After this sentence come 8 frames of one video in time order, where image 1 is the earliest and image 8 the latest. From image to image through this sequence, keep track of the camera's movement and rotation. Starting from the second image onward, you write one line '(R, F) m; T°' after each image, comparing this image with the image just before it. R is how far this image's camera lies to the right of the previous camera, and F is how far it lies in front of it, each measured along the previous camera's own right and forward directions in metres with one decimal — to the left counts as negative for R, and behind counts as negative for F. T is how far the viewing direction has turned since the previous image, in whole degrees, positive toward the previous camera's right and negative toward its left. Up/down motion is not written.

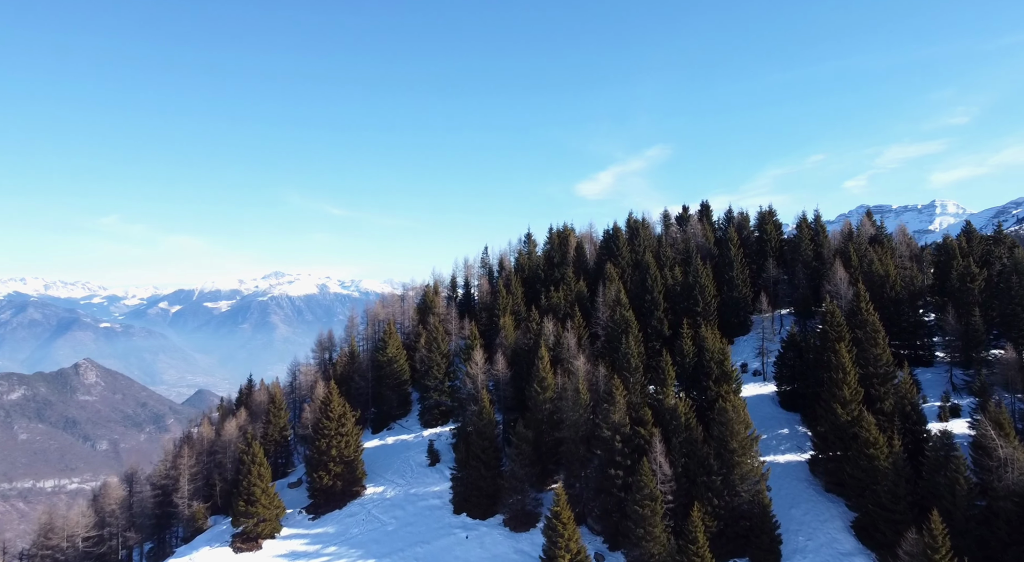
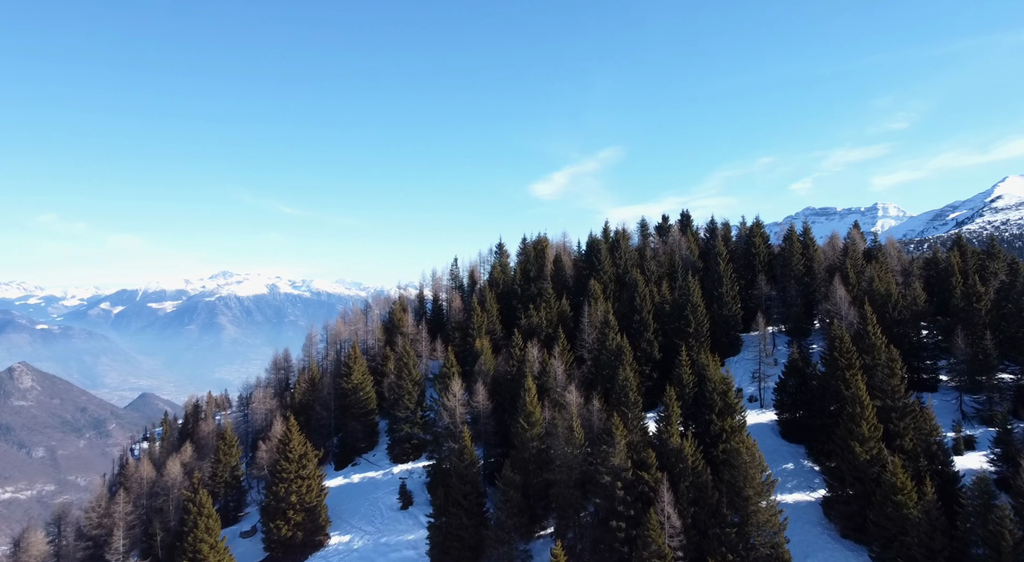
(-3.8, +12.3) m; +3°
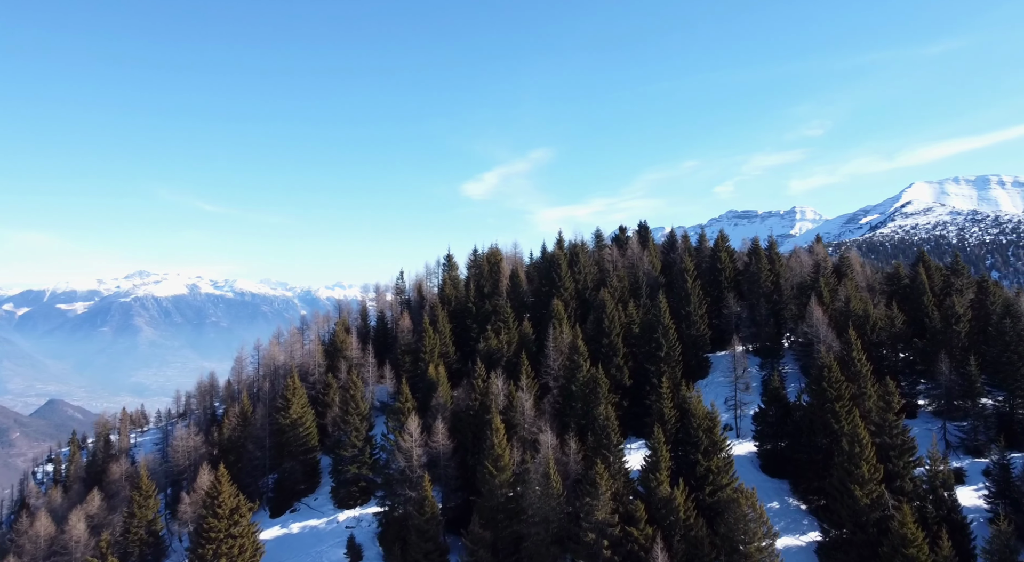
(-4.2, +12.1) m; +5°
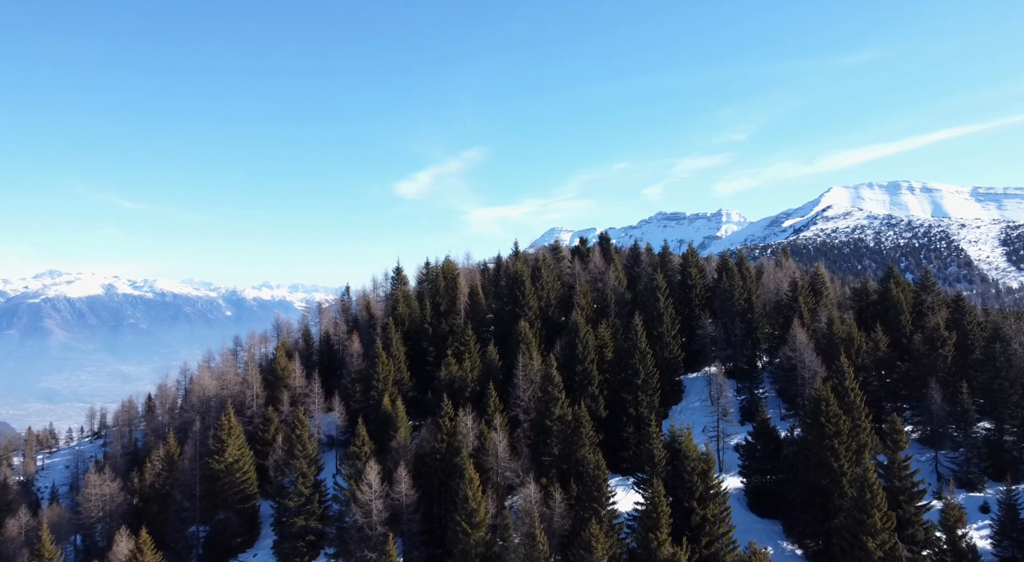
(-4.5, +11.8) m; +5°
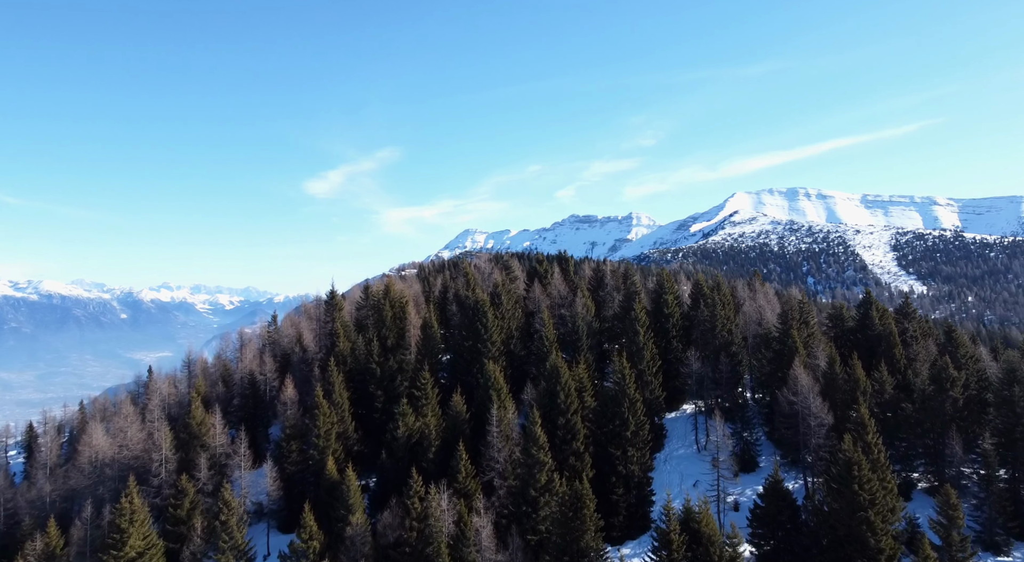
(-6.7, +17.9) m; +6°
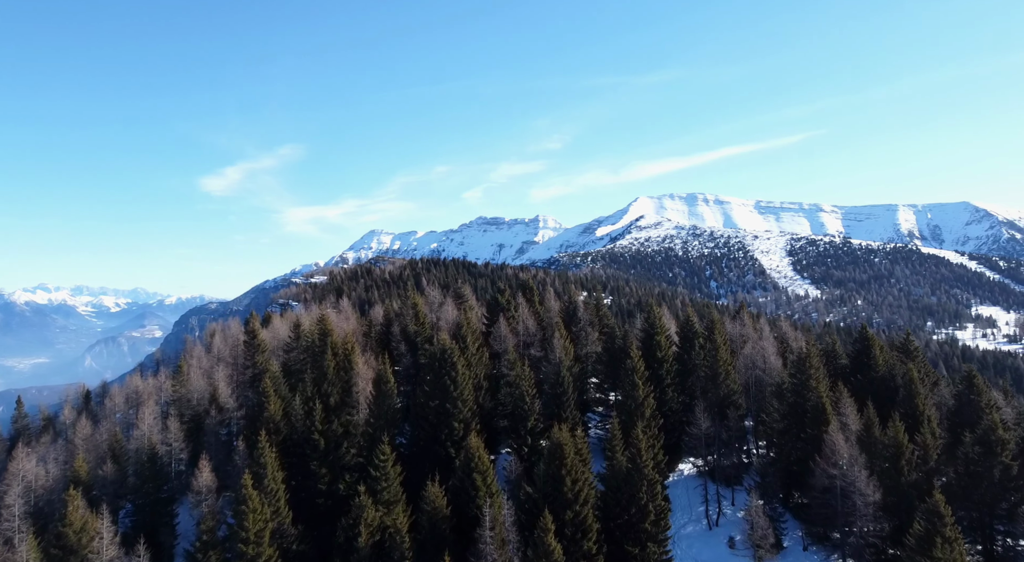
(-7.8, +21.7) m; +7°
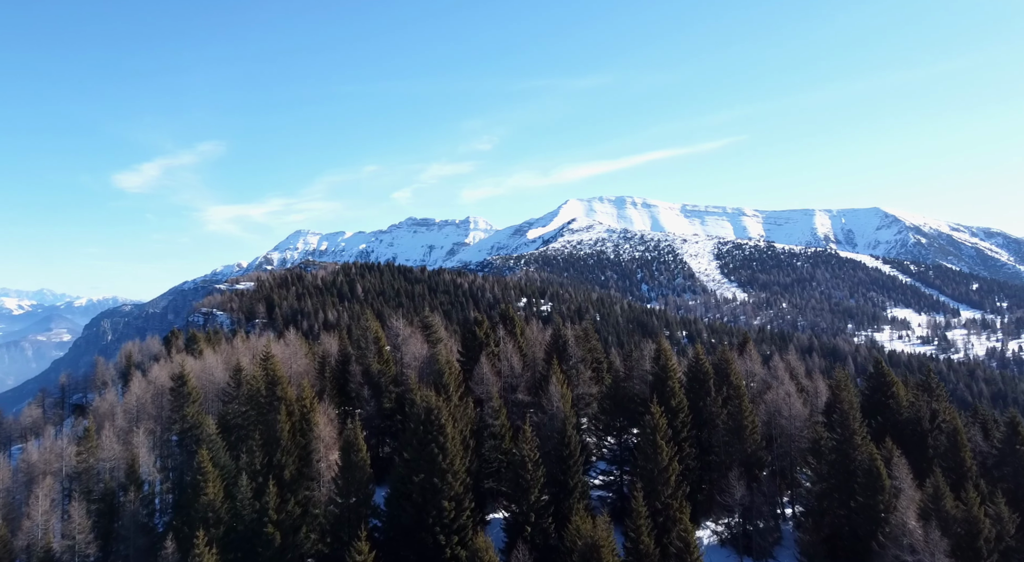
(-6.4, +17.5) m; +5°
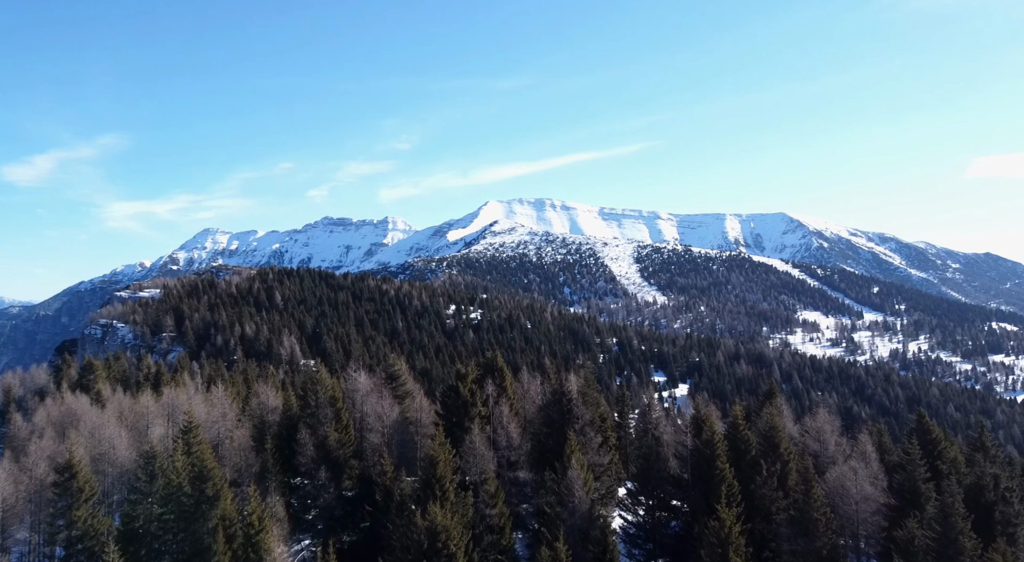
(-7.4, +21.2) m; +6°
